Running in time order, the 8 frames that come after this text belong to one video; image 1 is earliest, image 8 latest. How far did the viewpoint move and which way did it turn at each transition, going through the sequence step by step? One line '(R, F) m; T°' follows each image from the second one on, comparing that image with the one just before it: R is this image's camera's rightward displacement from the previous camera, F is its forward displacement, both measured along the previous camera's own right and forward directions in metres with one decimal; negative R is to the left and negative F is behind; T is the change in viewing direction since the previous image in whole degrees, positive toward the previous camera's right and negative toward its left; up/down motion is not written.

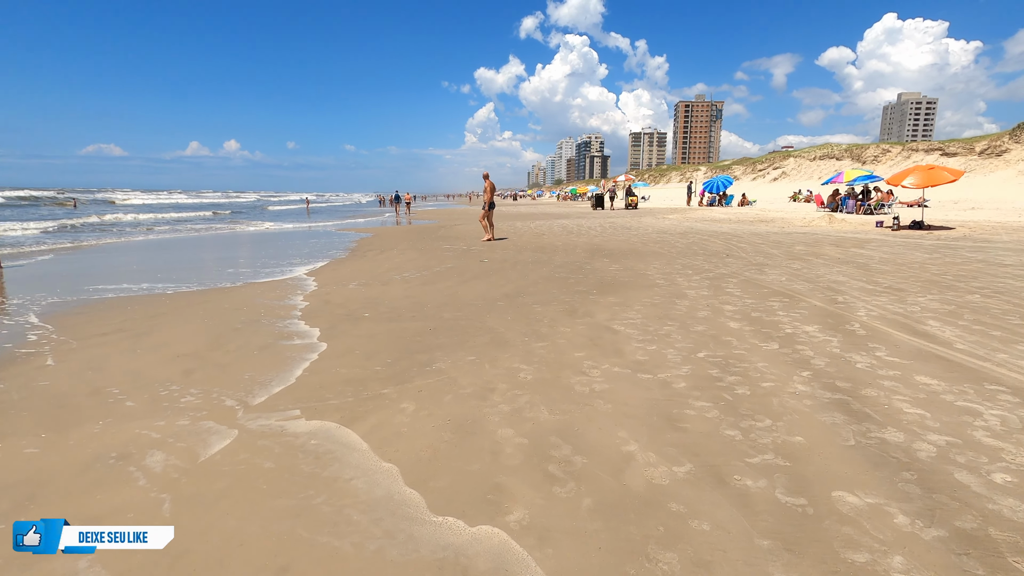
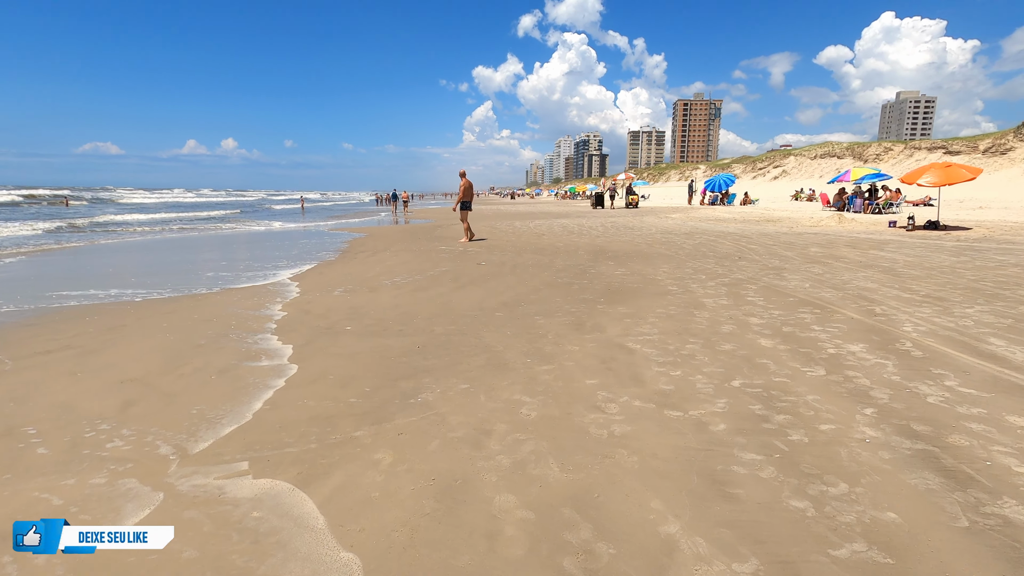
(0.0, +0.6) m; 0°
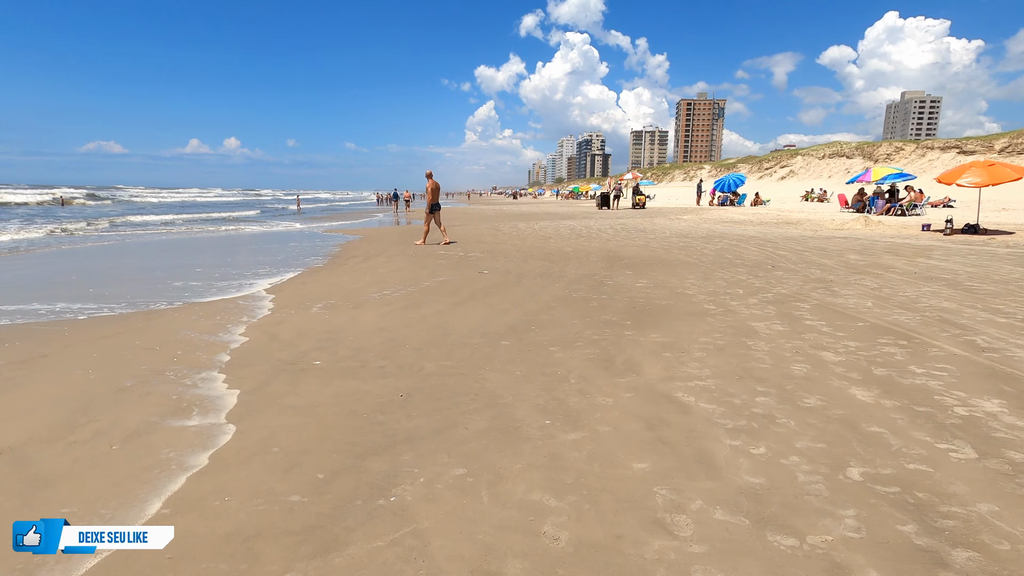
(-0.1, +1.0) m; 0°
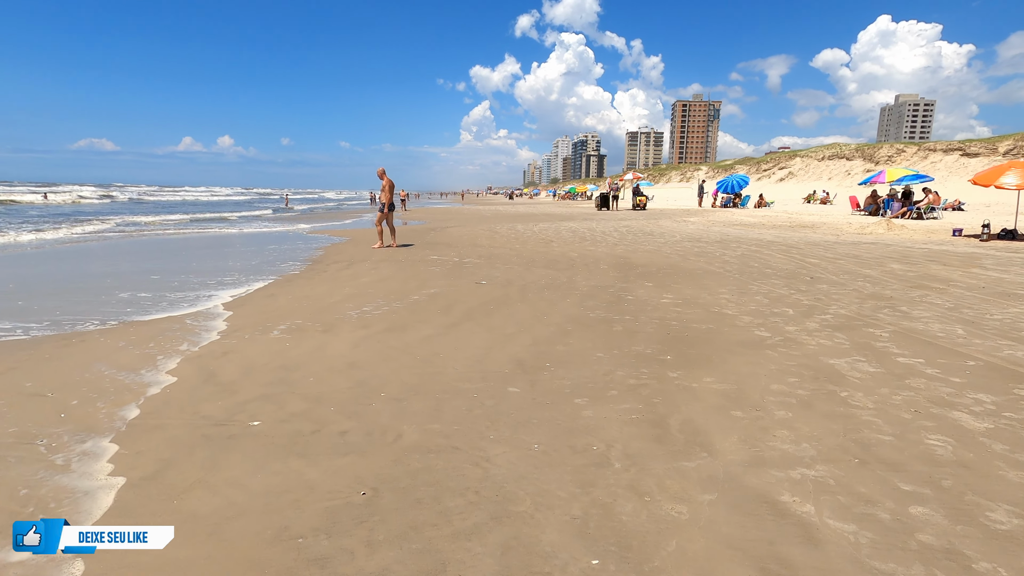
(-0.1, +1.1) m; +1°
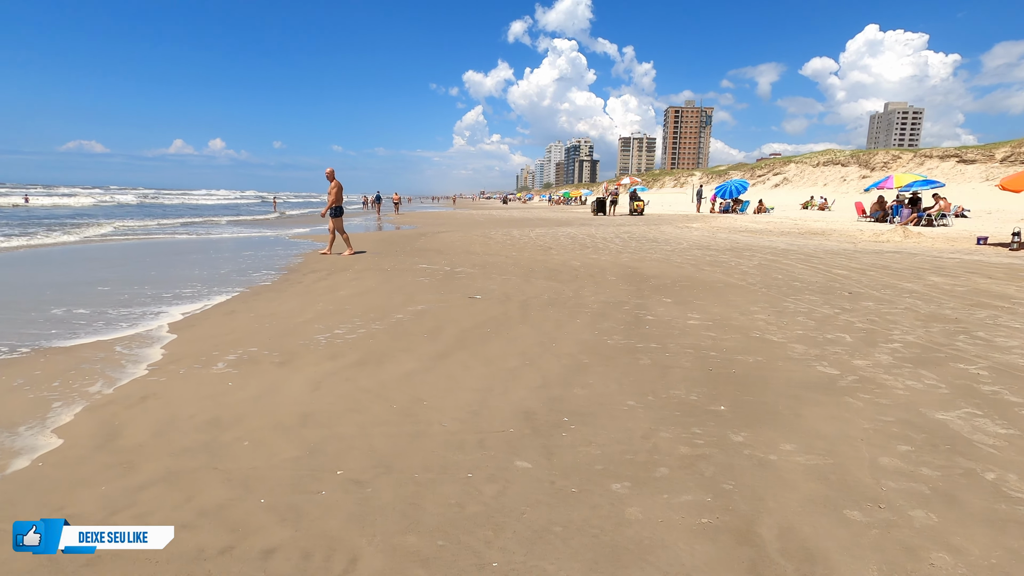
(-0.1, +0.9) m; +1°
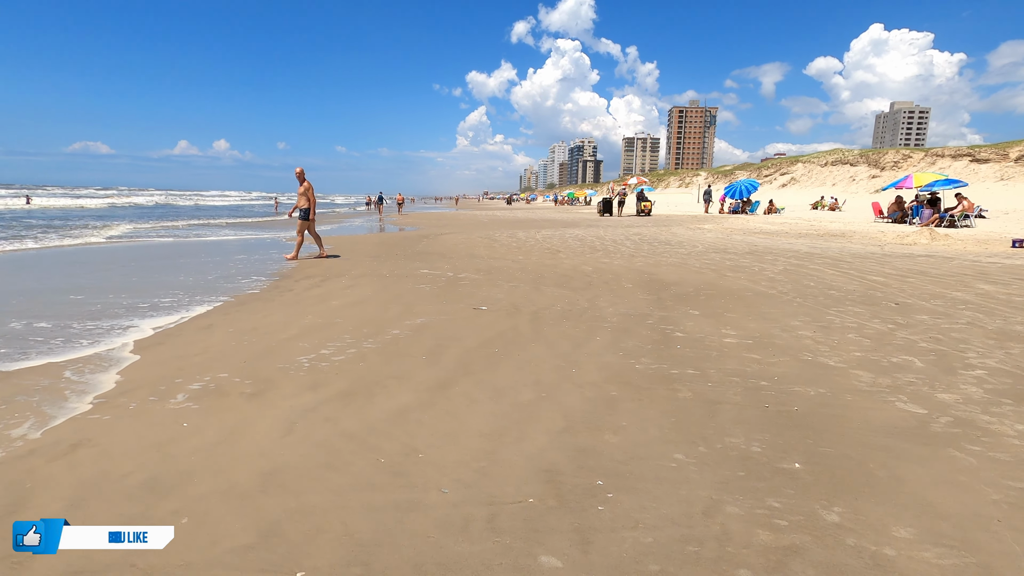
(-0.1, +0.6) m; 0°
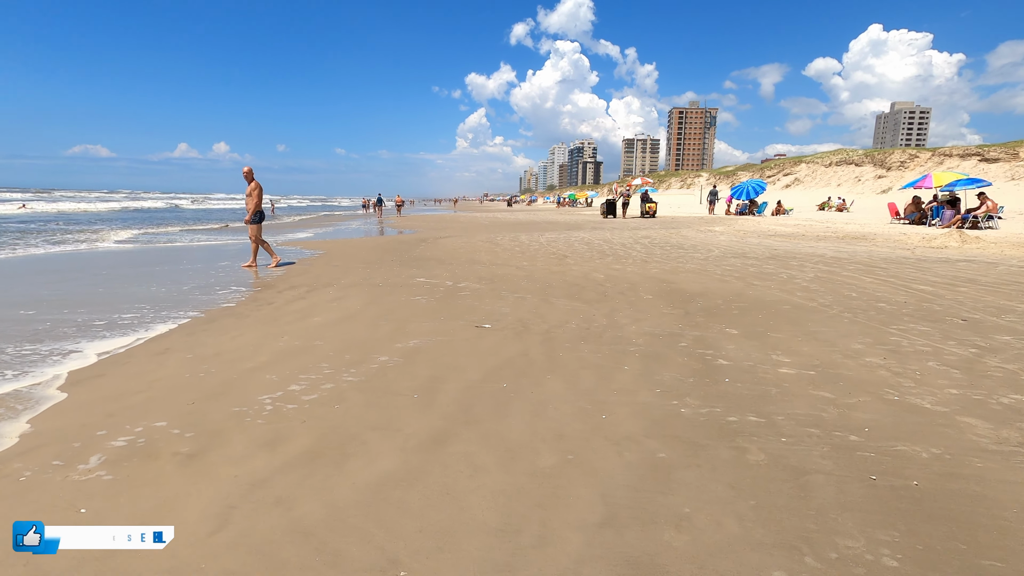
(-0.1, +0.8) m; 0°
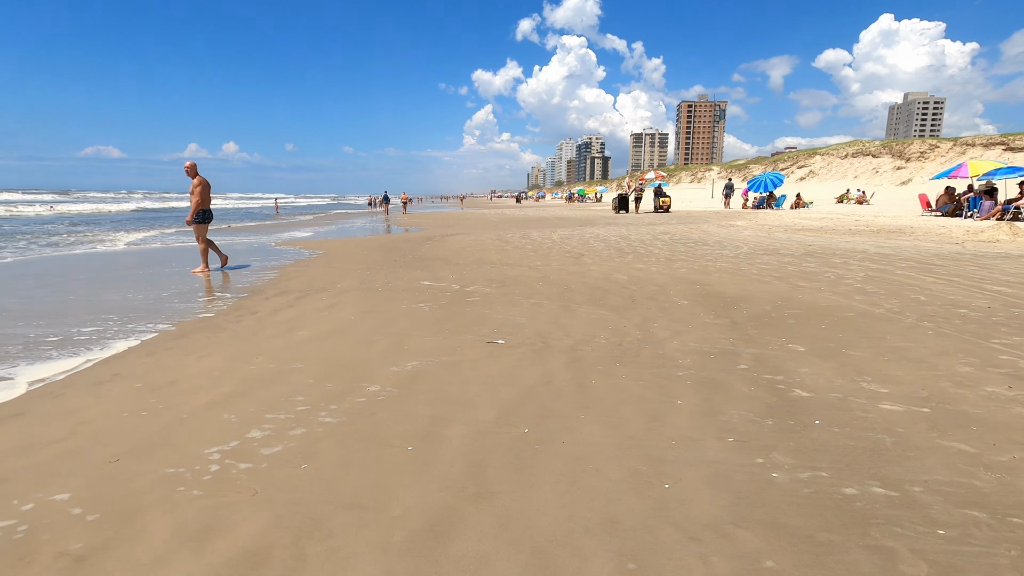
(-0.1, +0.8) m; -1°
